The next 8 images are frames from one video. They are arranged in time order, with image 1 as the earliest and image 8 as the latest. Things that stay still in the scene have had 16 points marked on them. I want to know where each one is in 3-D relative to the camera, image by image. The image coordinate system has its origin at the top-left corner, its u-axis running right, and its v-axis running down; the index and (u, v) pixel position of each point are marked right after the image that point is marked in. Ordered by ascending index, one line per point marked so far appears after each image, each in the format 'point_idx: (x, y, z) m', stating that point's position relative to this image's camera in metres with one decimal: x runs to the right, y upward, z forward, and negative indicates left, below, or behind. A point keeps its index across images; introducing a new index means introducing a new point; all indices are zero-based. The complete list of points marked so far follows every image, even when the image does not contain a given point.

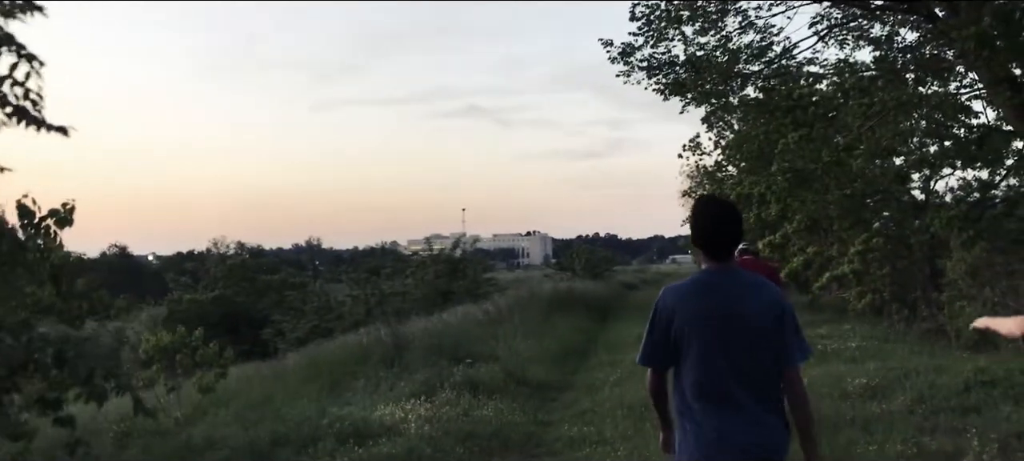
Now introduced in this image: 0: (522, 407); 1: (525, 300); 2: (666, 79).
0: (+0.1, -1.6, +8.9) m
1: (+0.3, -1.4, +19.5) m
2: (+2.1, +2.0, +14.0) m
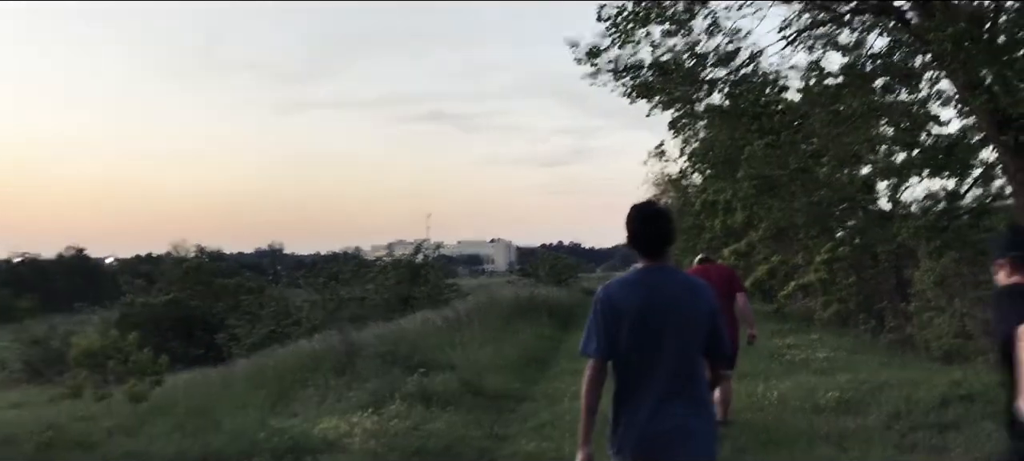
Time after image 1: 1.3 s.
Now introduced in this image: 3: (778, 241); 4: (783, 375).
0: (-0.3, -1.6, +8.4) m
1: (-0.5, -1.5, +19.0) m
2: (+1.6, +1.9, +13.6) m
3: (+4.8, -0.2, +18.4) m
4: (+3.2, -1.7, +11.9) m
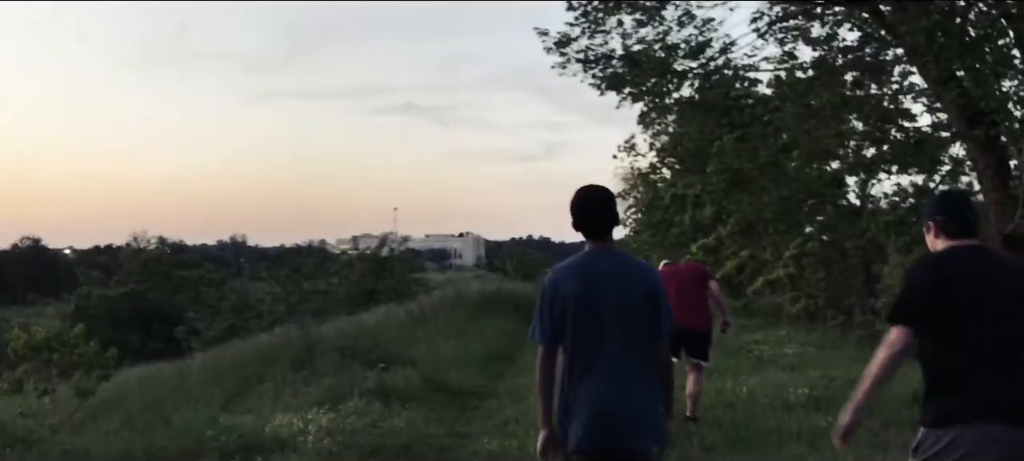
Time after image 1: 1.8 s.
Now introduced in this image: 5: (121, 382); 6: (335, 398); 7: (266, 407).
0: (-0.6, -1.5, +8.1) m
1: (-1.1, -1.3, +18.6) m
2: (+1.2, +2.0, +13.3) m
3: (+4.2, -0.1, +18.2) m
4: (+2.8, -1.6, +11.6) m
5: (-5.1, -2.0, +13.3) m
6: (-1.5, -1.4, +8.5) m
7: (-2.1, -1.5, +8.7) m
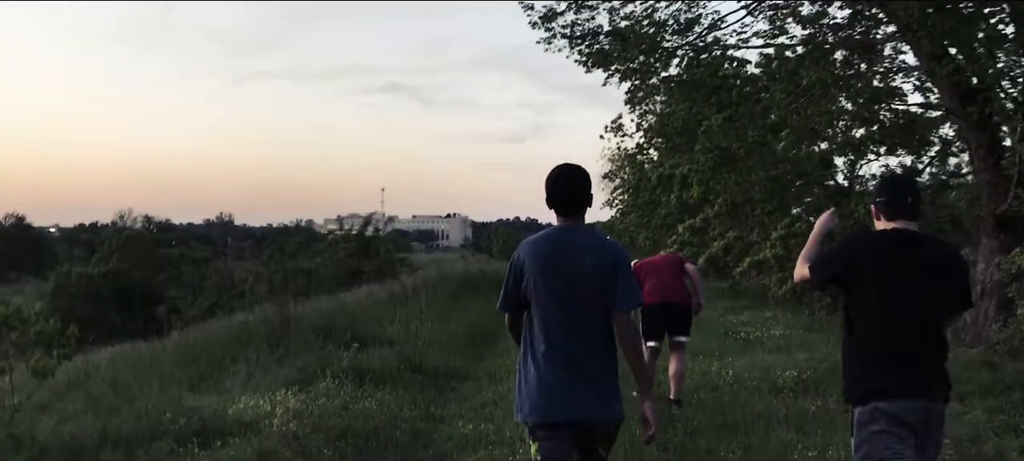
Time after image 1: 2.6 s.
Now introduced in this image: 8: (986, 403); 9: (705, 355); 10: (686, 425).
0: (-0.8, -1.3, +7.8) m
1: (-1.4, -0.9, +18.3) m
2: (+1.0, +2.3, +13.0) m
3: (+3.9, +0.3, +18.0) m
4: (+2.6, -1.4, +11.4) m
5: (-5.4, -1.7, +12.9) m
6: (-1.7, -1.2, +8.2) m
7: (-2.3, -1.3, +8.4) m
8: (+3.3, -1.2, +7.1) m
9: (+2.2, -1.4, +11.3) m
10: (+1.3, -1.4, +7.3) m
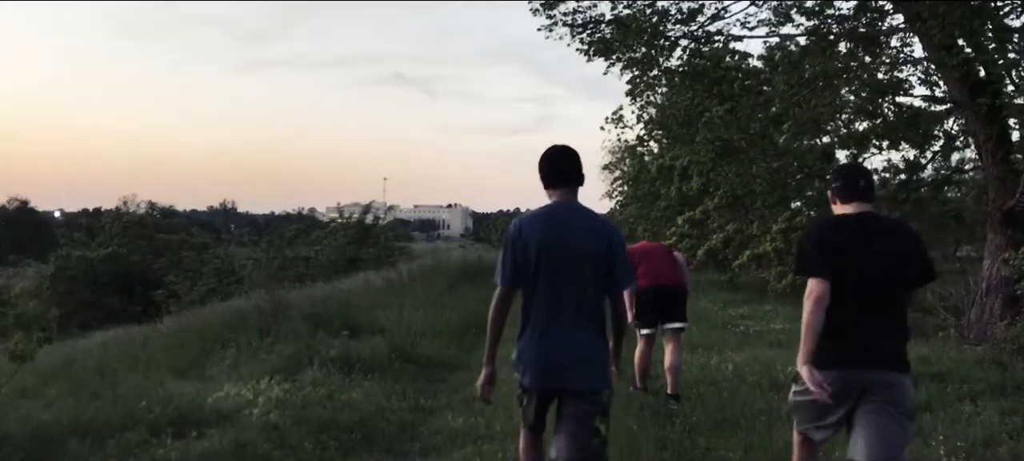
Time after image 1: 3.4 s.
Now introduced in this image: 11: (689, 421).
0: (-0.8, -1.2, +7.6) m
1: (-1.4, -0.7, +18.1) m
2: (+1.0, +2.4, +12.7) m
3: (+3.9, +0.4, +17.7) m
4: (+2.5, -1.3, +11.2) m
5: (-5.4, -1.5, +12.7) m
6: (-1.7, -1.1, +8.0) m
7: (-2.4, -1.2, +8.2) m
8: (+3.3, -1.2, +6.8) m
9: (+2.1, -1.3, +11.1) m
10: (+1.2, -1.3, +7.1) m
11: (+1.2, -1.3, +7.1) m
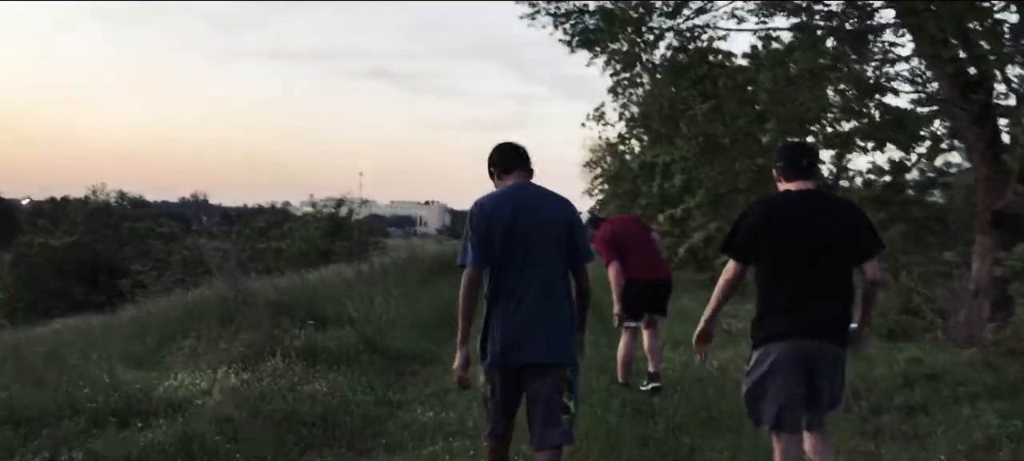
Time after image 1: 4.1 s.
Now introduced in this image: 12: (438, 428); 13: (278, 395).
0: (-1.0, -1.1, +7.1) m
1: (-1.9, -0.6, +17.7) m
2: (+0.7, +2.5, +12.3) m
3: (+3.5, +0.4, +17.4) m
4: (+2.2, -1.2, +10.8) m
5: (-5.7, -1.2, +12.2) m
6: (-1.9, -0.9, +7.5) m
7: (-2.6, -1.0, +7.7) m
8: (+3.1, -1.1, +6.5) m
9: (+1.8, -1.2, +10.7) m
10: (+1.0, -1.3, +6.7) m
11: (+1.1, -1.3, +6.7) m
12: (-0.4, -1.1, +5.8) m
13: (-1.4, -1.0, +6.1) m
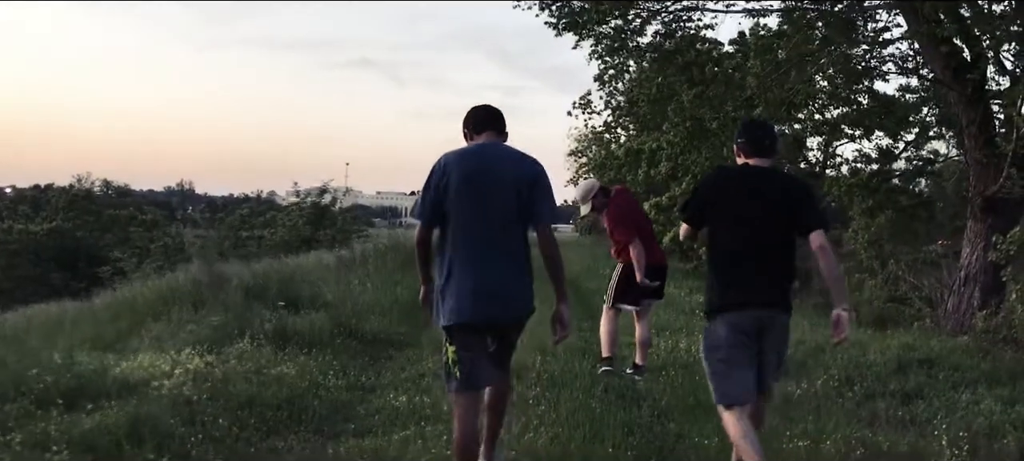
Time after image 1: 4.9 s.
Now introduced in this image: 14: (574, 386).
0: (-1.2, -0.9, +6.8) m
1: (-2.2, -0.3, +17.3) m
2: (+0.5, +2.7, +12.0) m
3: (+3.3, +0.6, +17.1) m
4: (+2.0, -1.1, +10.5) m
5: (-6.0, -1.0, +11.8) m
6: (-2.1, -0.8, +7.2) m
7: (-2.7, -0.9, +7.4) m
8: (+3.0, -1.0, +6.2) m
9: (+1.7, -1.1, +10.4) m
10: (+0.9, -1.1, +6.4) m
11: (+0.9, -1.1, +6.4) m
12: (-0.6, -1.0, +5.5) m
13: (-1.5, -0.8, +5.8) m
14: (+0.4, -1.0, +6.8) m
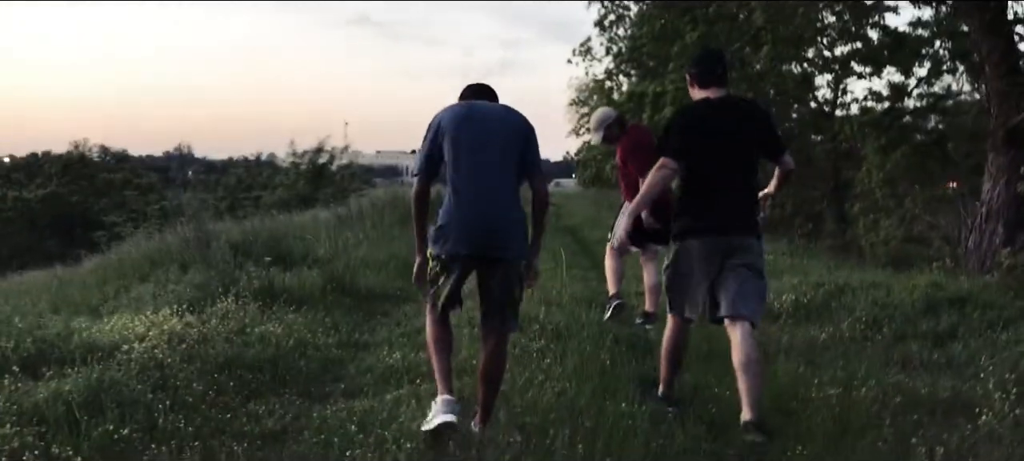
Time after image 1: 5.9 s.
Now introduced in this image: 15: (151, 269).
0: (-1.1, -0.6, +6.4) m
1: (-2.1, +0.4, +16.9) m
2: (+0.5, +3.3, +11.4) m
3: (+3.2, +1.5, +16.6) m
4: (+2.1, -0.5, +10.1) m
5: (-5.9, -0.6, +11.4) m
6: (-2.1, -0.5, +6.8) m
7: (-2.7, -0.5, +6.9) m
8: (+3.0, -0.6, +5.8) m
9: (+1.7, -0.5, +10.0) m
10: (+0.9, -0.7, +6.0) m
11: (+0.9, -0.7, +6.0) m
12: (-0.5, -0.7, +5.1) m
13: (-1.5, -0.6, +5.3) m
14: (+0.4, -0.7, +6.4) m
15: (-3.5, -0.3, +9.8) m
